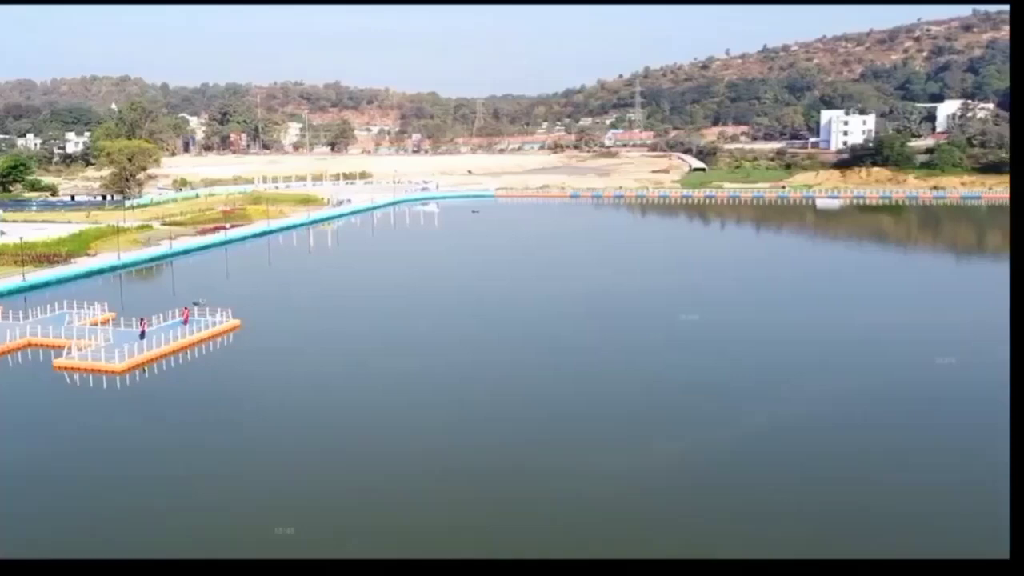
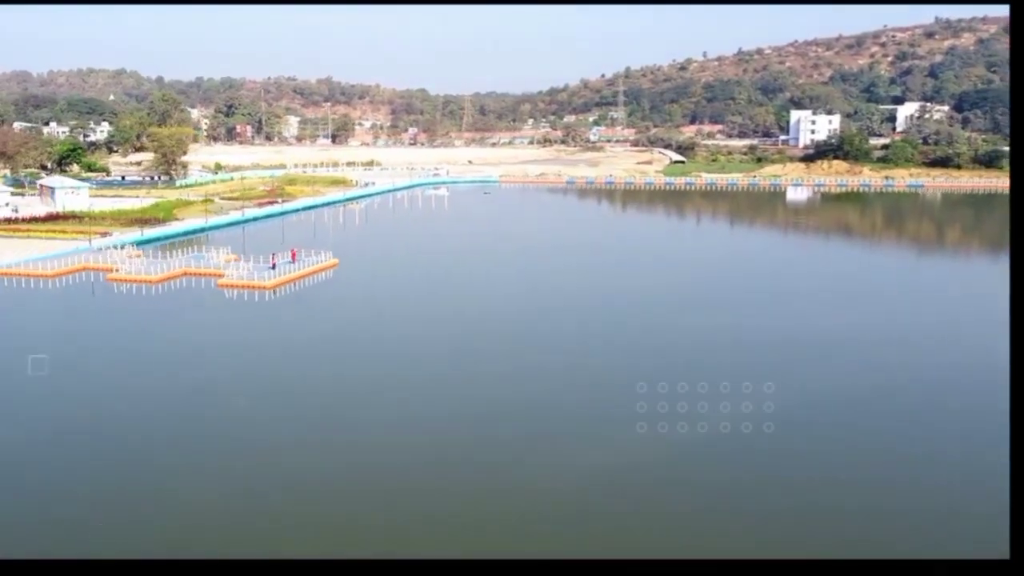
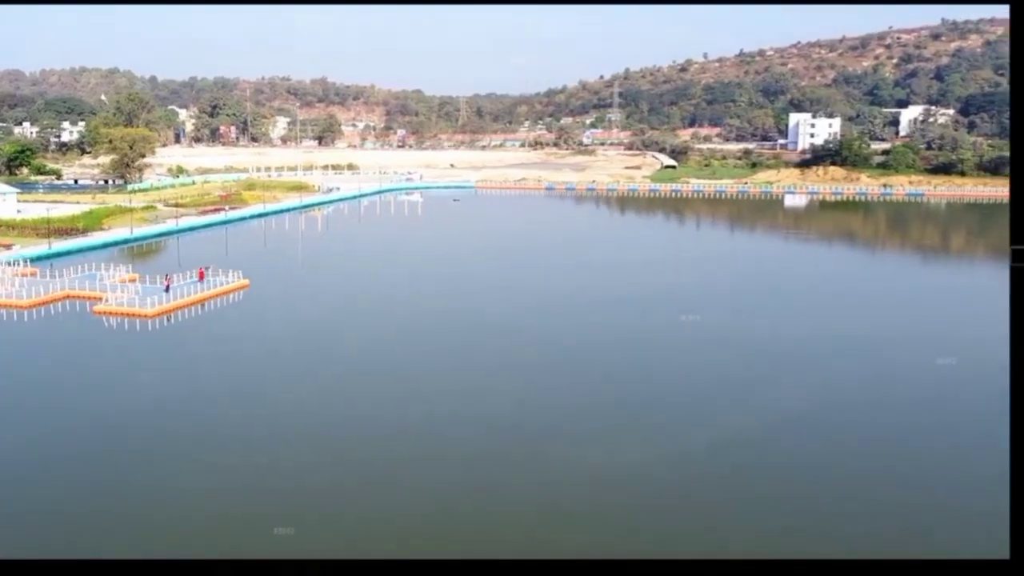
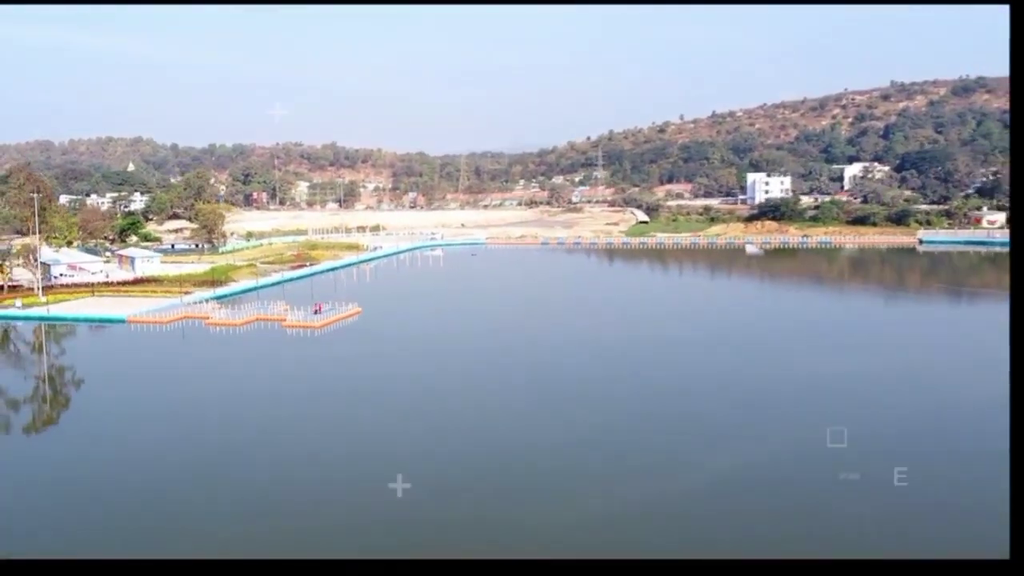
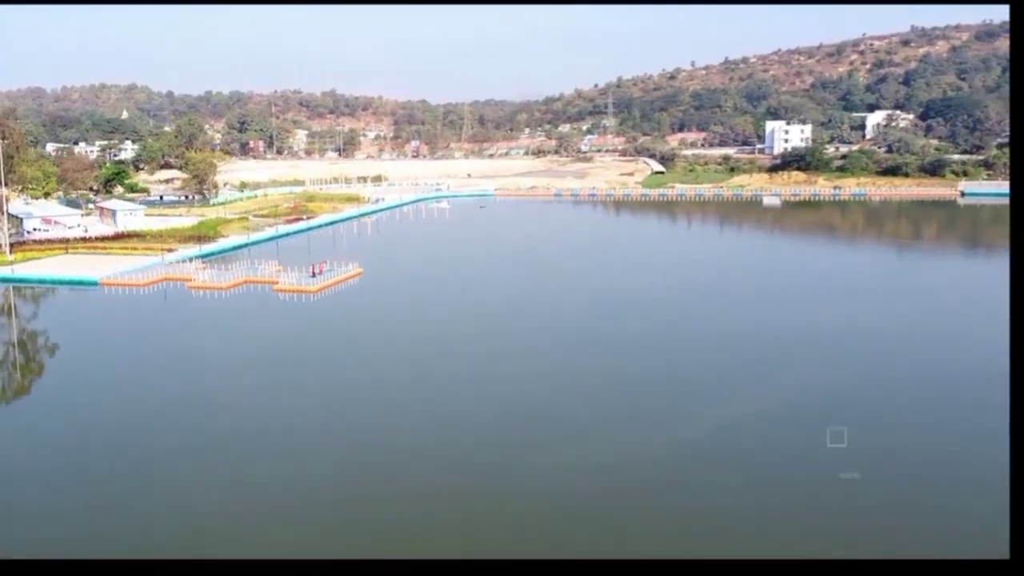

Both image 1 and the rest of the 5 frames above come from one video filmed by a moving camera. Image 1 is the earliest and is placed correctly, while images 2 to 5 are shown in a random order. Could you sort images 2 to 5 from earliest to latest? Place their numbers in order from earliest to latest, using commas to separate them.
3, 2, 5, 4
